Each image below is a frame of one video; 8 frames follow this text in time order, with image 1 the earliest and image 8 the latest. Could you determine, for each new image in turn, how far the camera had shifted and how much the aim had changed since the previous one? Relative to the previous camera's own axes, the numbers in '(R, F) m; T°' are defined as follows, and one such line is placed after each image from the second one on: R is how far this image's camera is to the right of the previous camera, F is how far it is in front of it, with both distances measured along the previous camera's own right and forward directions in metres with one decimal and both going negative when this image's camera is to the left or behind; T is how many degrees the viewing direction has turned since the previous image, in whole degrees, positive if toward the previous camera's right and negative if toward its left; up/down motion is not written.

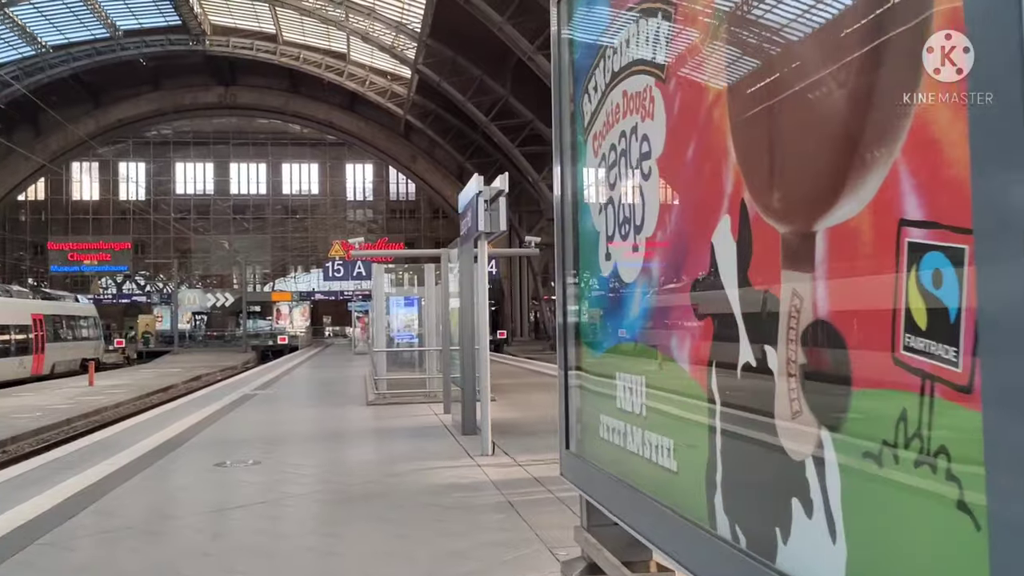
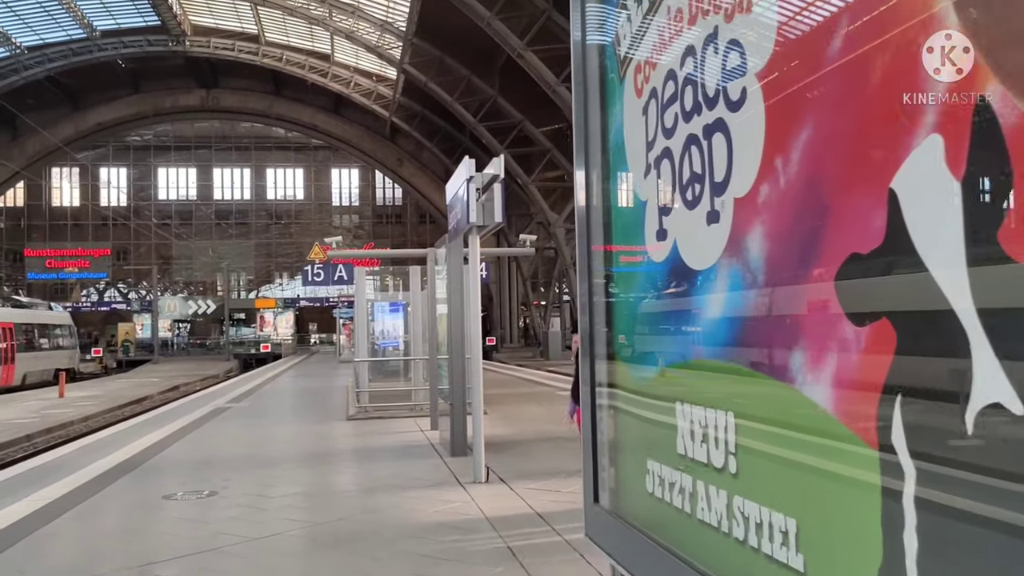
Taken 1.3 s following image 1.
(-0.1, +1.0) m; +1°
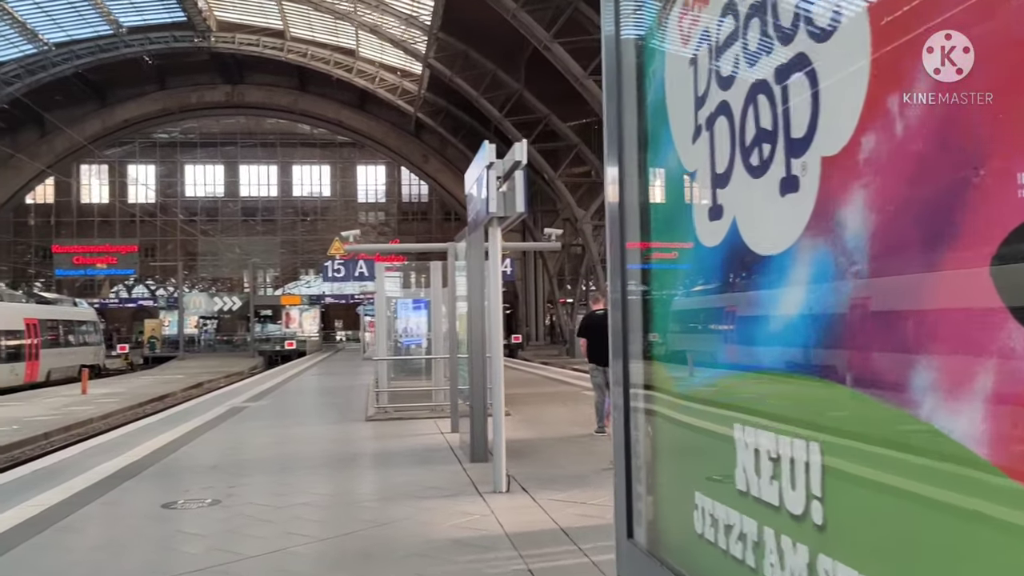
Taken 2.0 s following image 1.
(0.0, +0.5) m; -2°
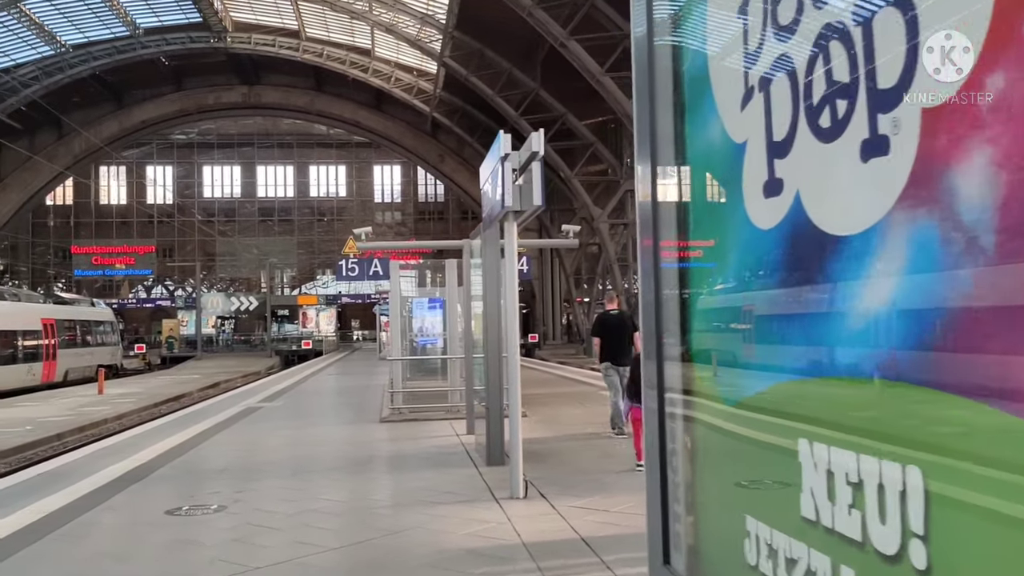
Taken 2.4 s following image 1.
(0.0, +0.3) m; -1°
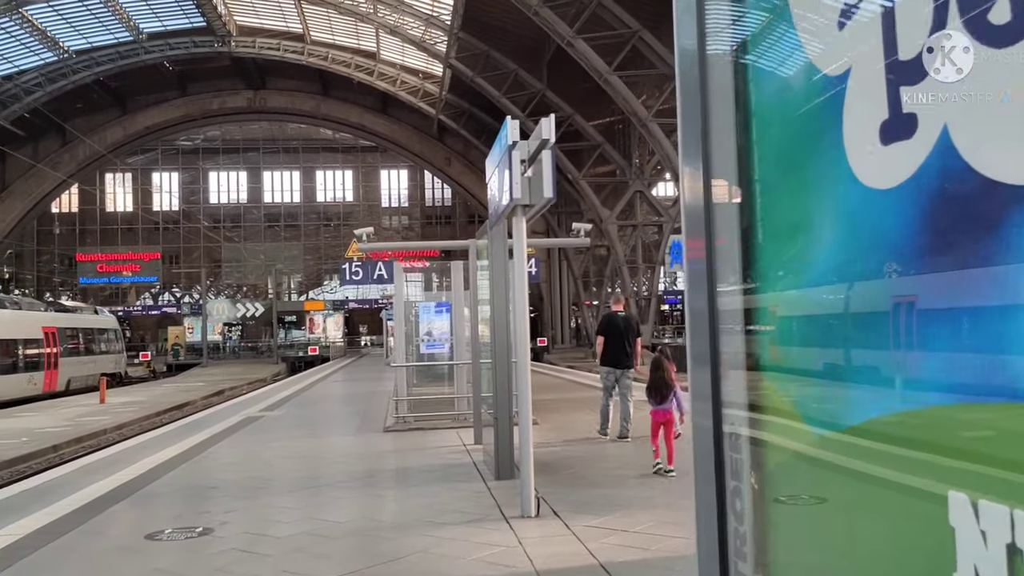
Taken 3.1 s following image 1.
(0.0, +0.5) m; 0°
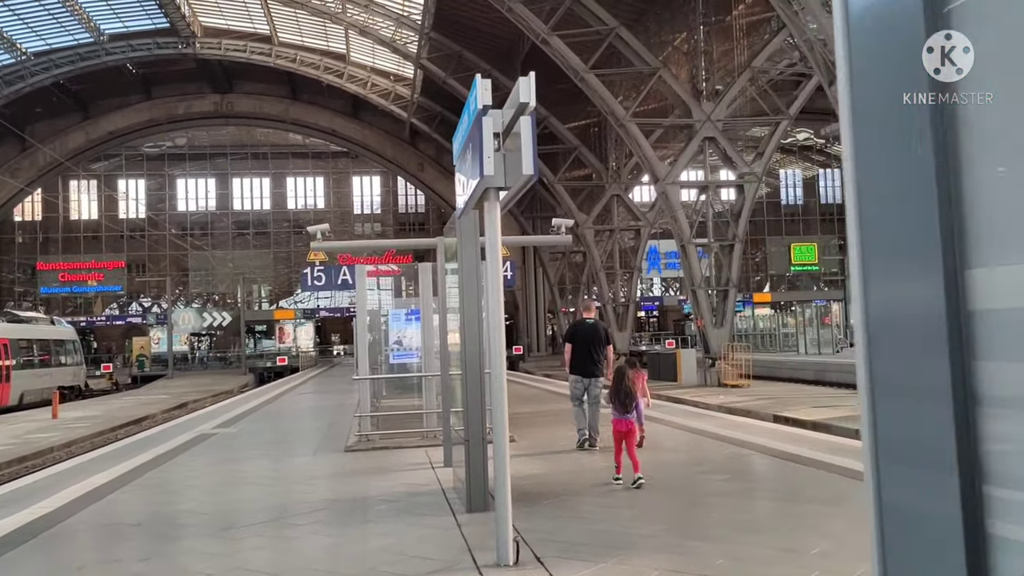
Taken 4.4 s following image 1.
(0.0, +1.0) m; +2°
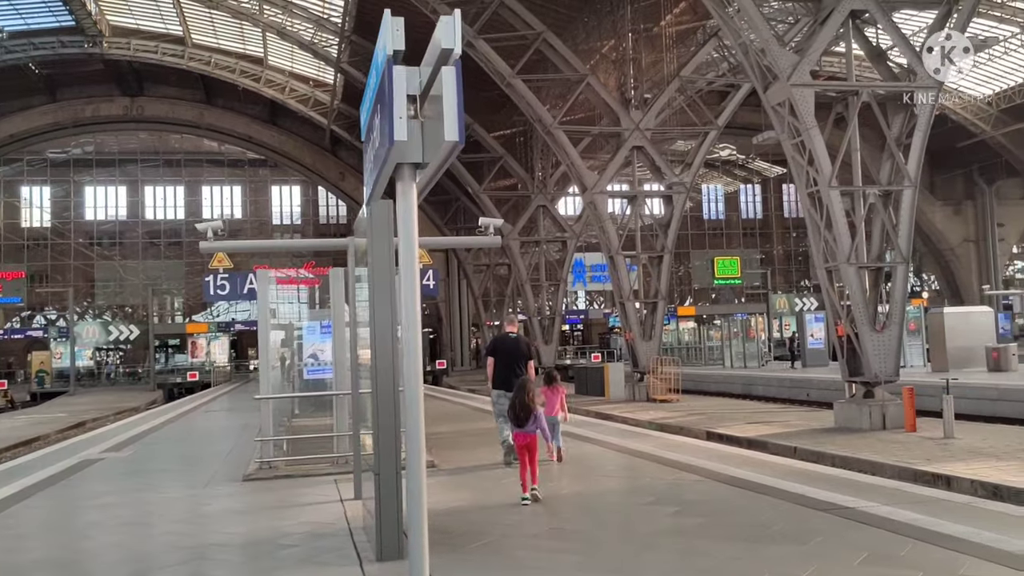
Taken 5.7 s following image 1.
(0.0, +0.9) m; +5°
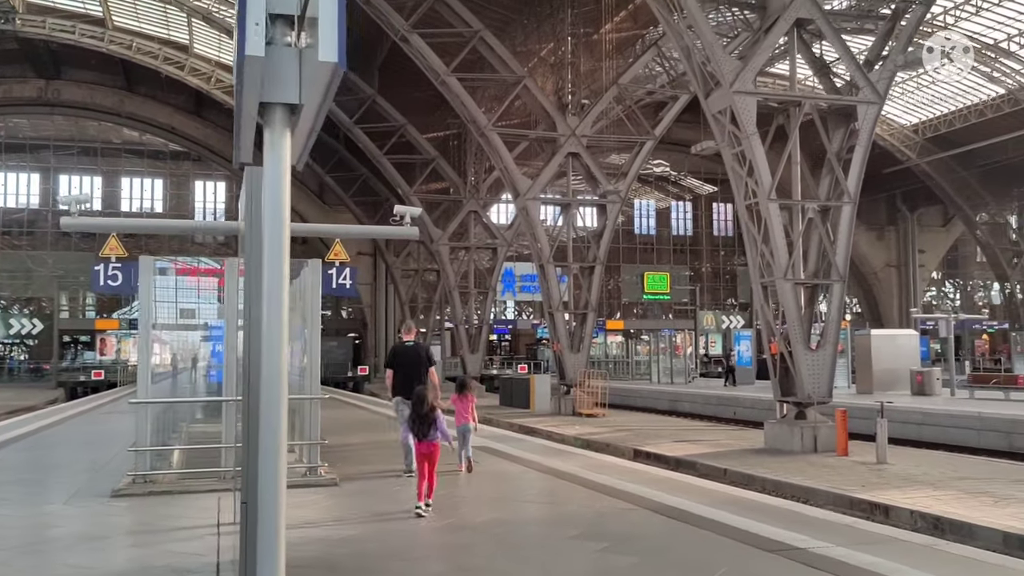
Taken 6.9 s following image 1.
(+0.1, +0.8) m; +4°
